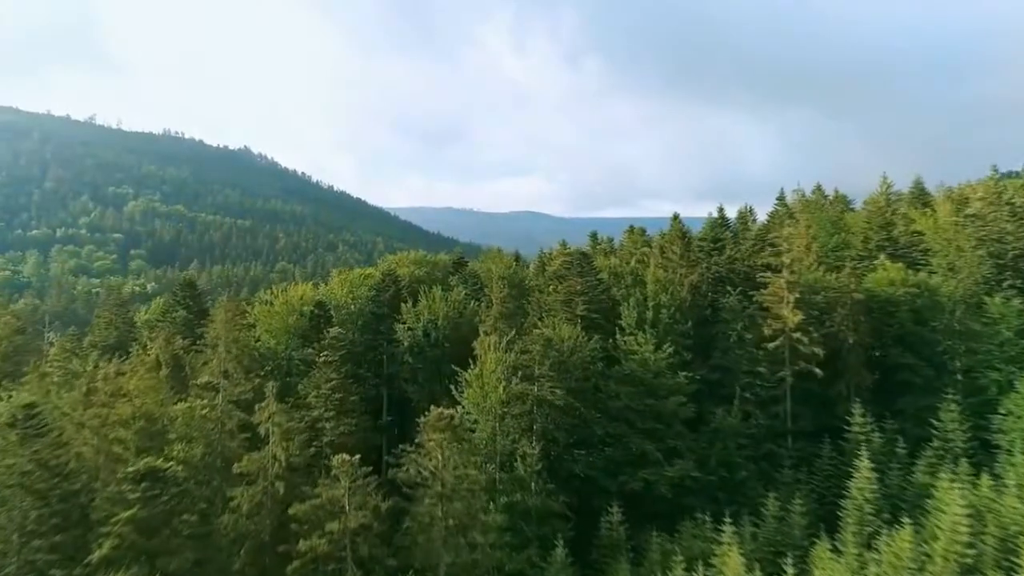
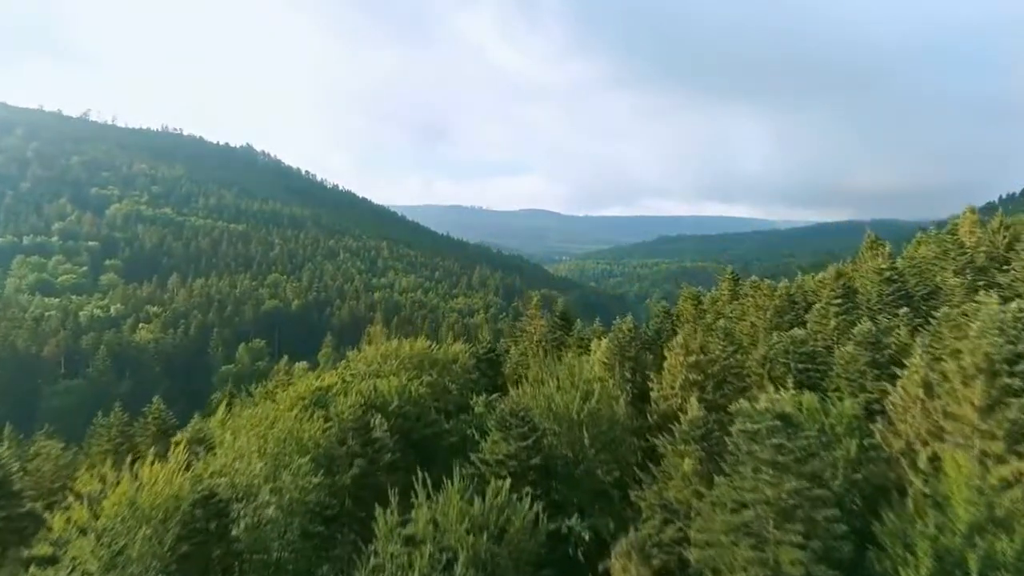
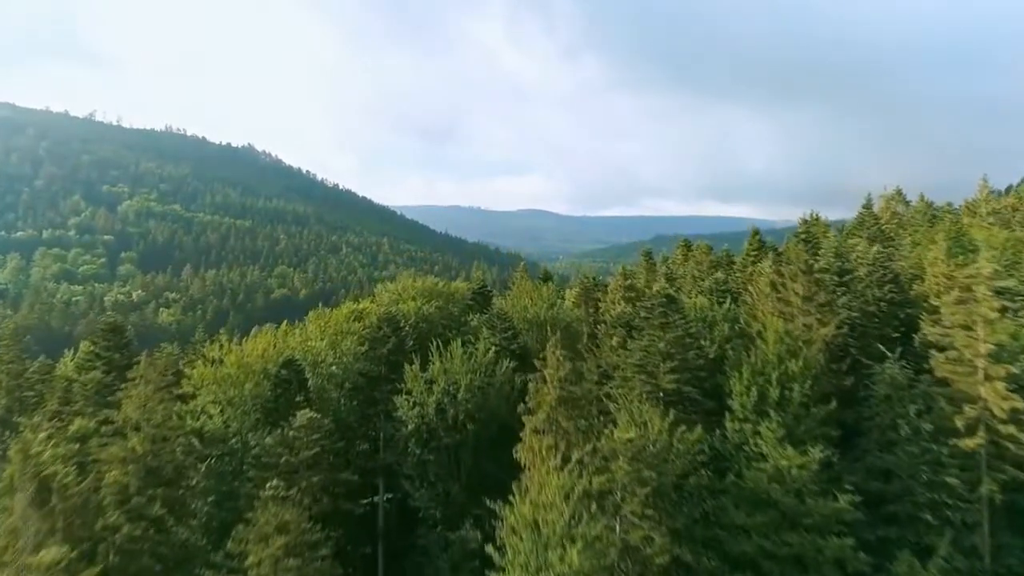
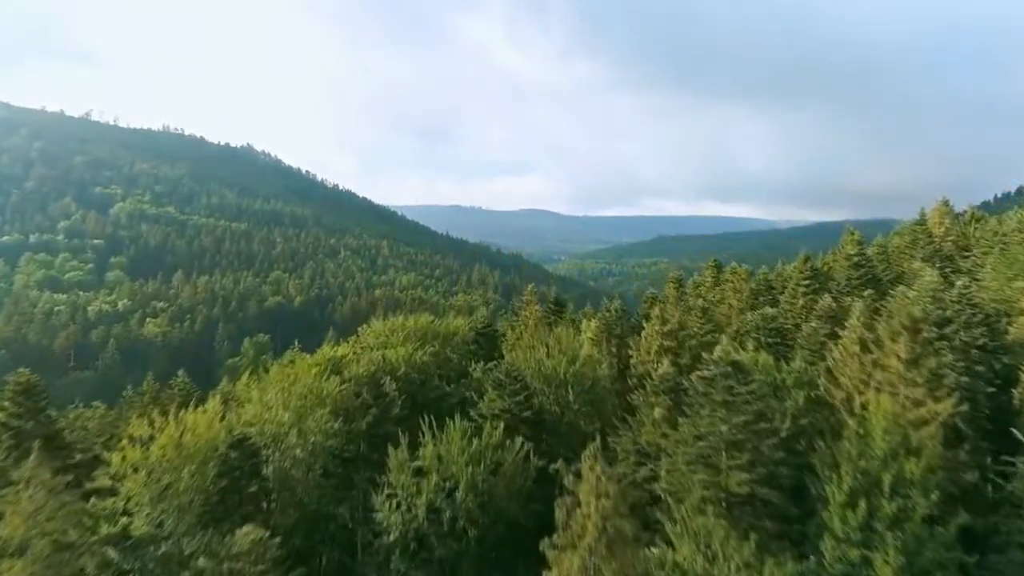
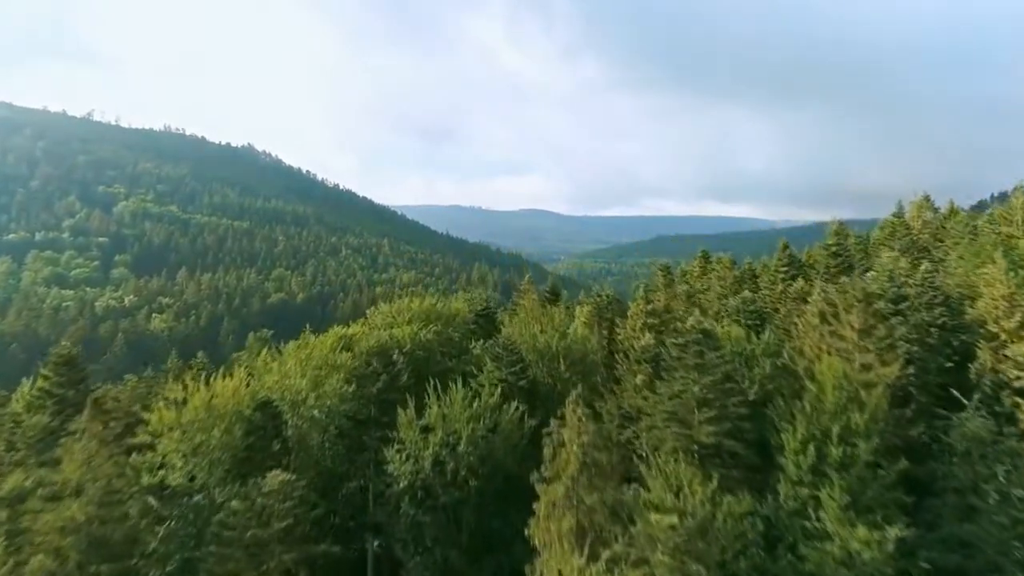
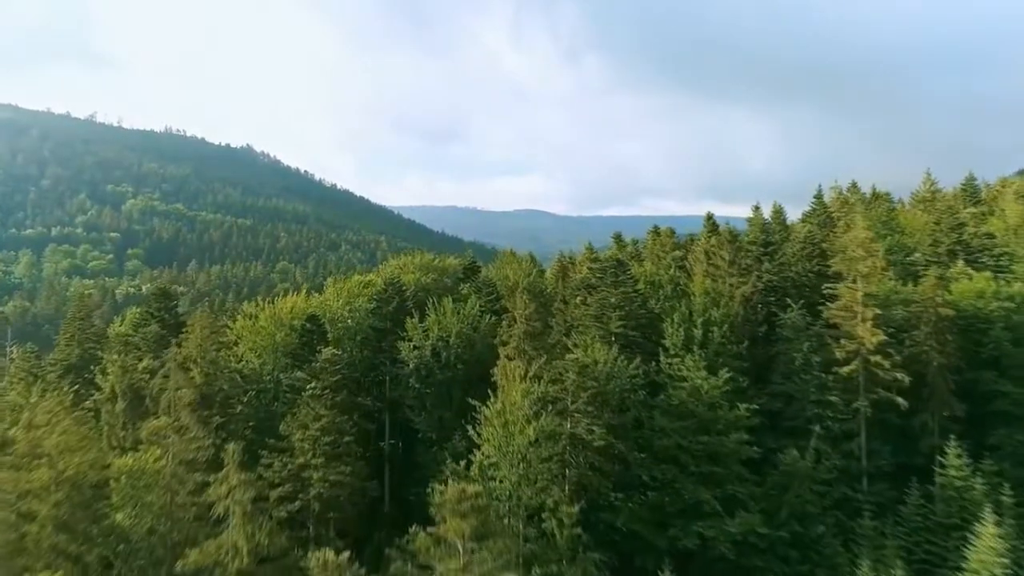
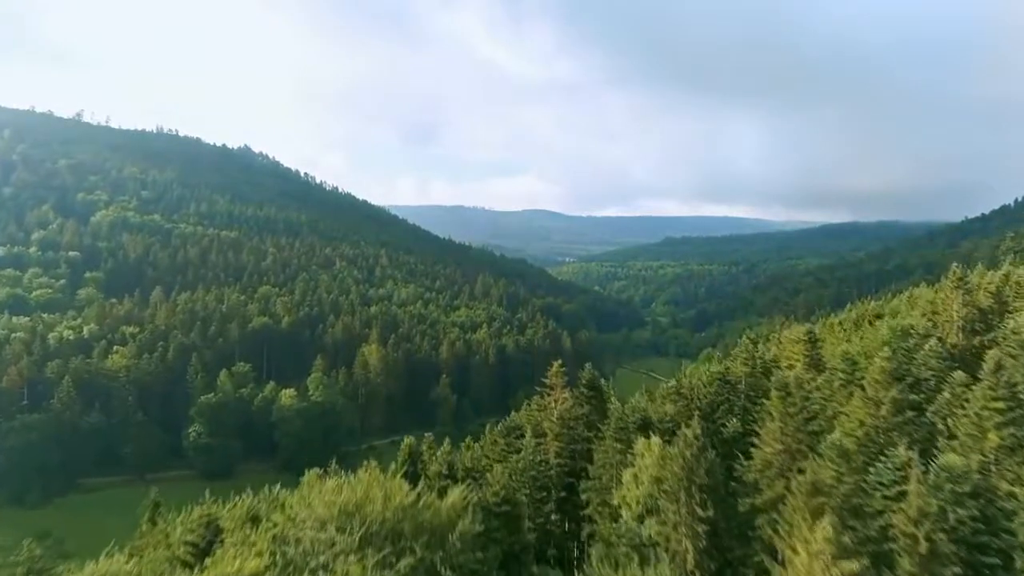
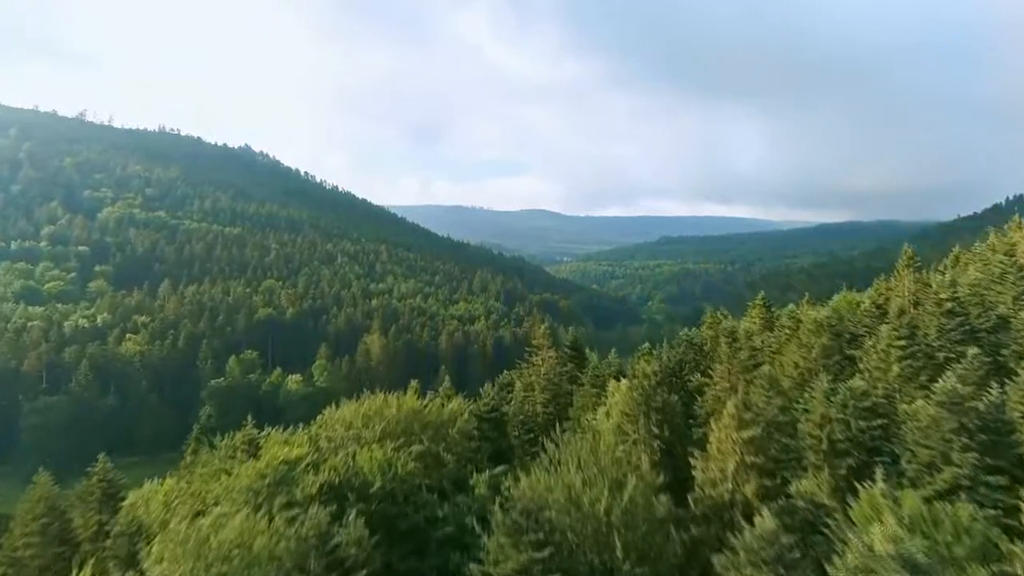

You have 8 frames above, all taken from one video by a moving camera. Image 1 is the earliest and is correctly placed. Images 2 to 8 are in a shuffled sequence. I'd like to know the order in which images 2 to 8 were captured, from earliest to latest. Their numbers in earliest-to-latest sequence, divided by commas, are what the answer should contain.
6, 3, 5, 4, 2, 8, 7
